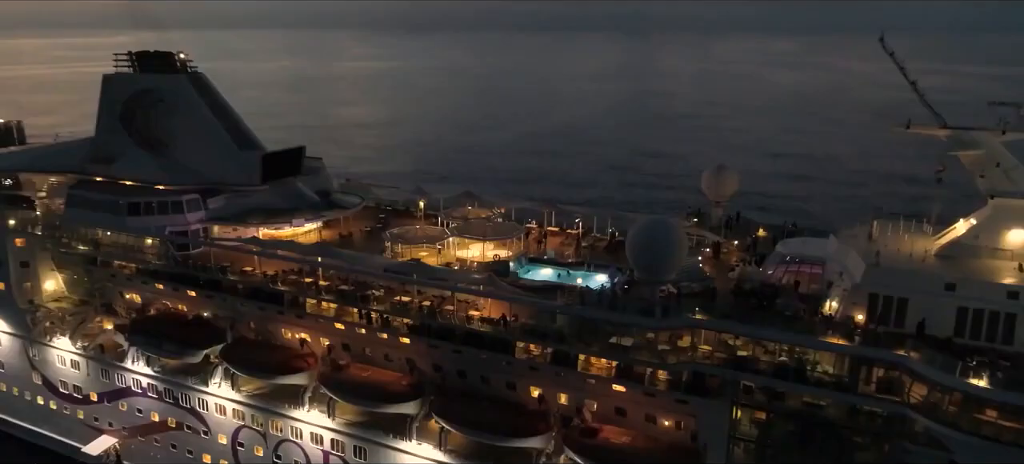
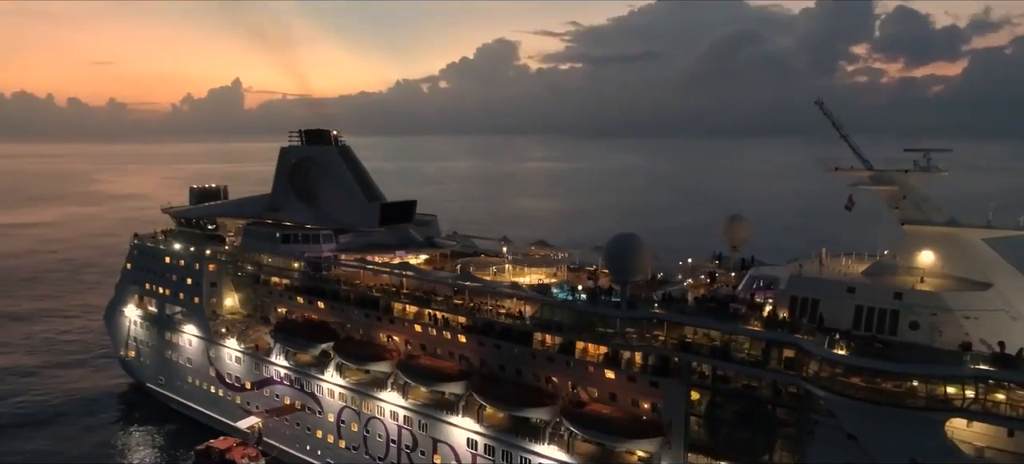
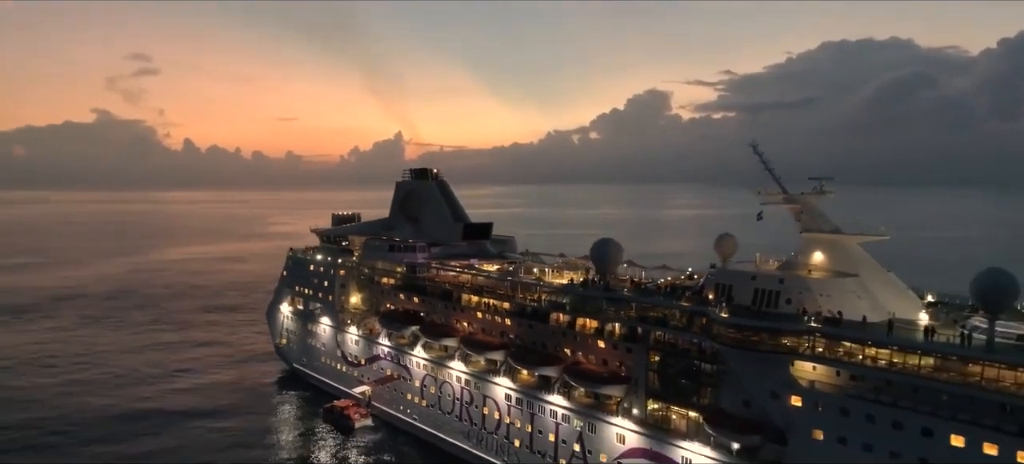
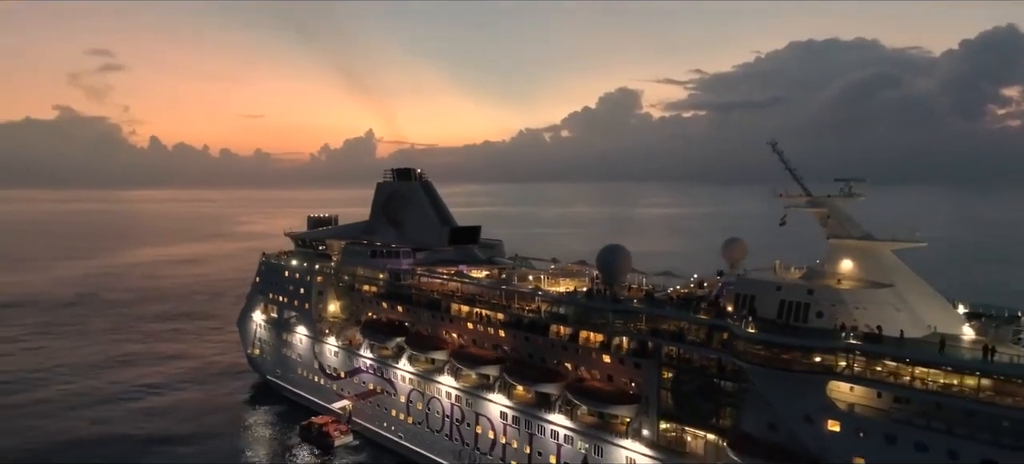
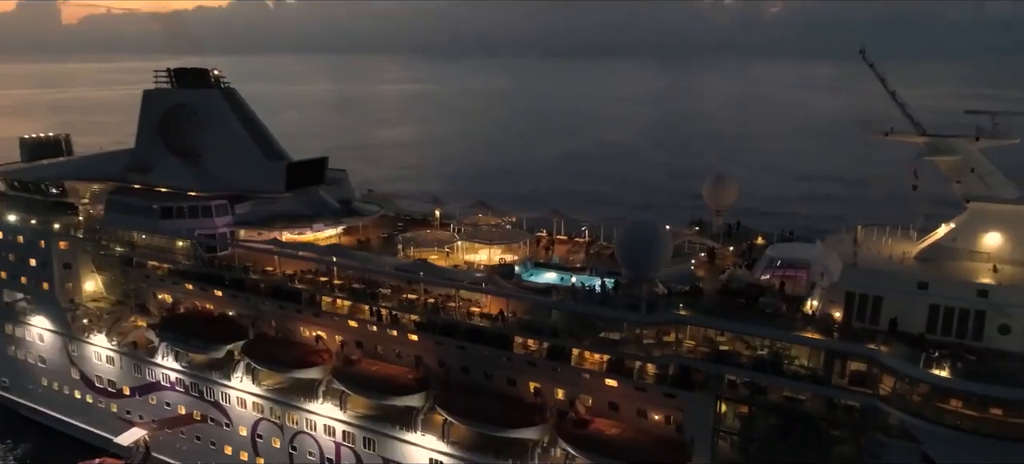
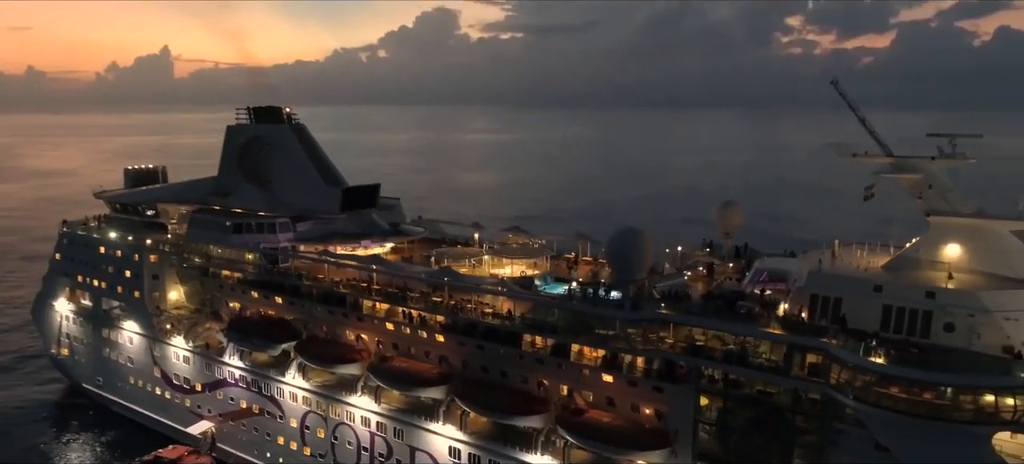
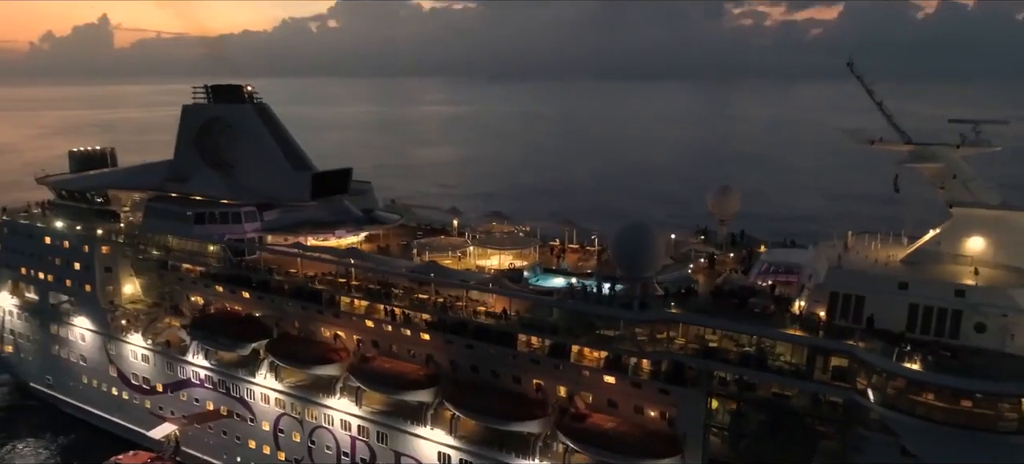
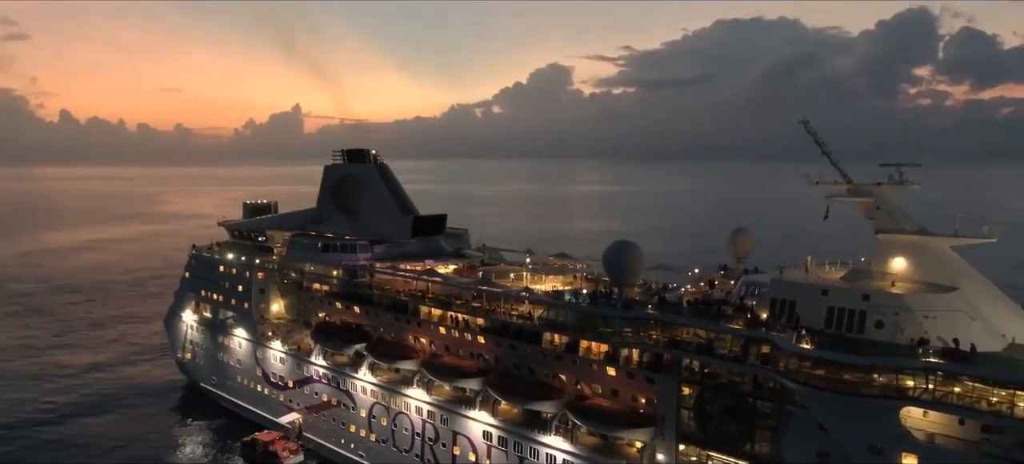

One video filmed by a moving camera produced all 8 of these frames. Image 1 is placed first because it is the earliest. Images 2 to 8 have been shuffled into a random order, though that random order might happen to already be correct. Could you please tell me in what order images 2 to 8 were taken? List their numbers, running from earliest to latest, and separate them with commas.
5, 7, 6, 2, 8, 4, 3
